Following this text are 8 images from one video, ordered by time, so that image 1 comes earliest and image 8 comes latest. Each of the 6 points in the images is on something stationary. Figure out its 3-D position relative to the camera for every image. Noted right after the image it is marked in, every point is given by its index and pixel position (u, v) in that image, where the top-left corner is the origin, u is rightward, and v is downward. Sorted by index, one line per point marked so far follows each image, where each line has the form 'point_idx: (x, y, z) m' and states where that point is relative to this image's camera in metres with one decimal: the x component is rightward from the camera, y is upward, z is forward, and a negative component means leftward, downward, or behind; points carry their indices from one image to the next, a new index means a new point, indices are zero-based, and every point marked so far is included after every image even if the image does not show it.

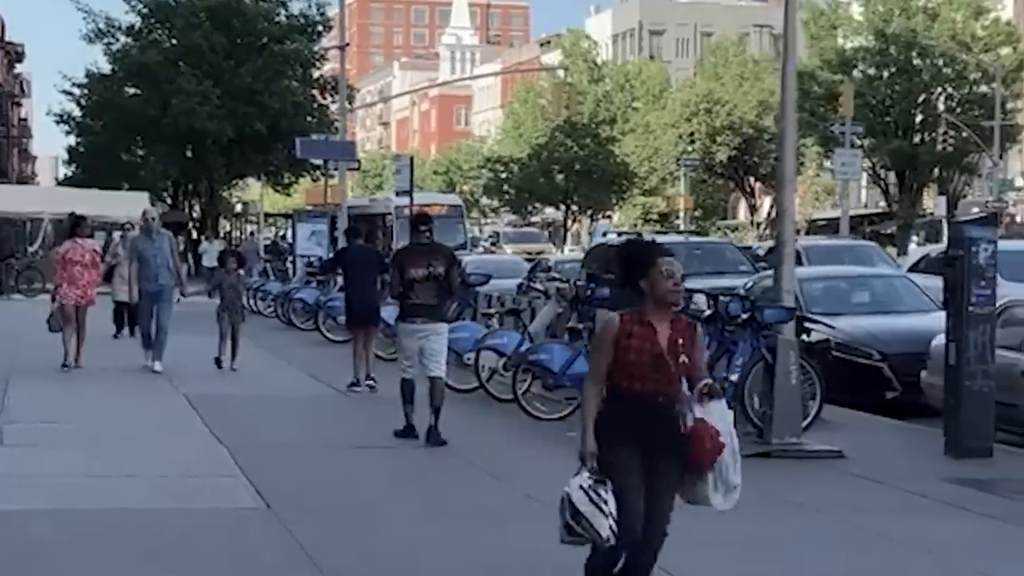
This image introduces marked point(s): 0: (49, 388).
0: (-3.8, -0.9, +14.6) m
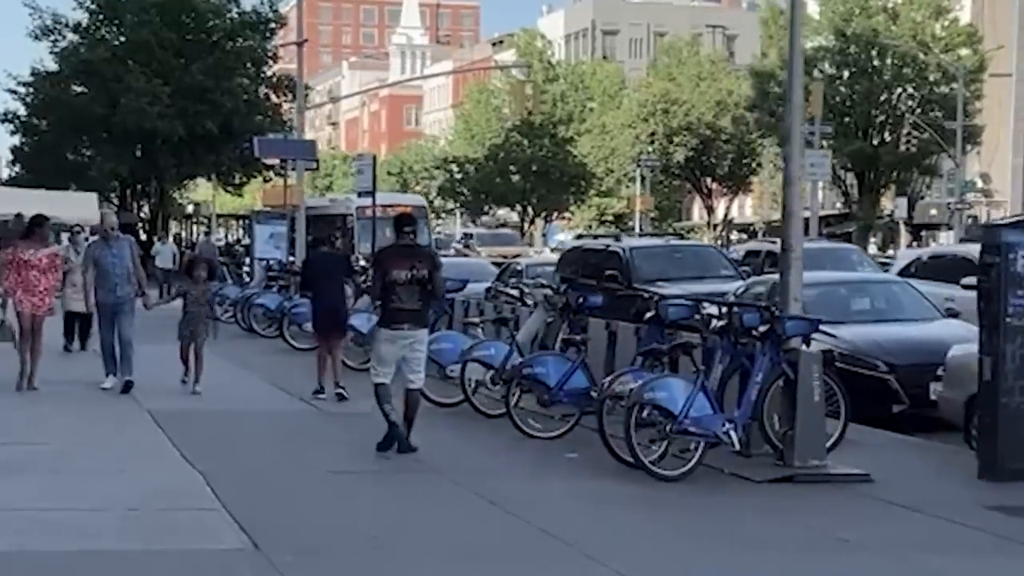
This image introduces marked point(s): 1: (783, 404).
0: (-3.9, -1.0, +13.6) m
1: (+1.7, -0.7, +11.0) m
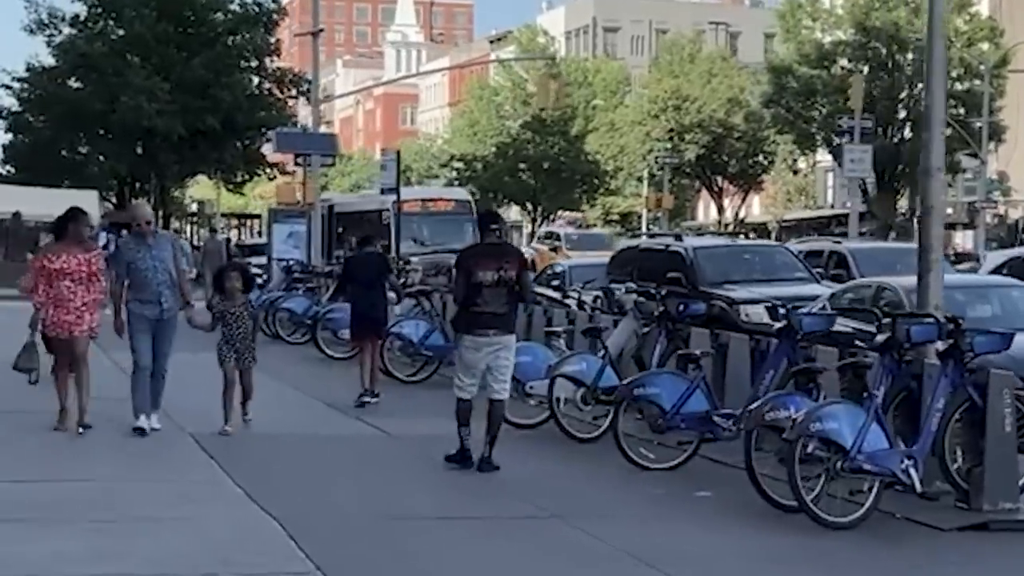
0: (-3.3, -1.0, +11.8) m
1: (+2.4, -0.8, +9.2) m
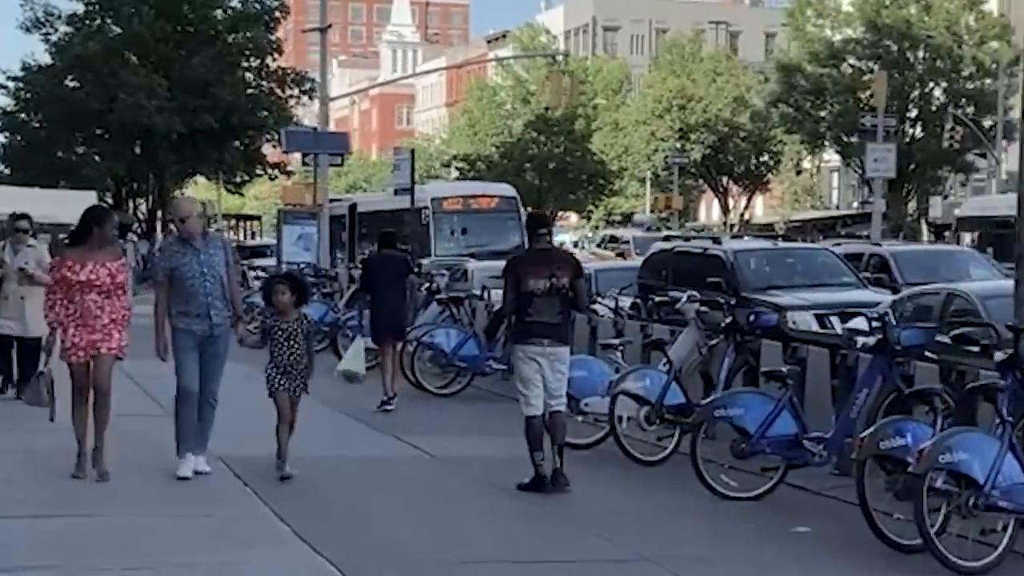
0: (-2.9, -1.1, +10.8) m
1: (+2.8, -0.8, +8.2) m
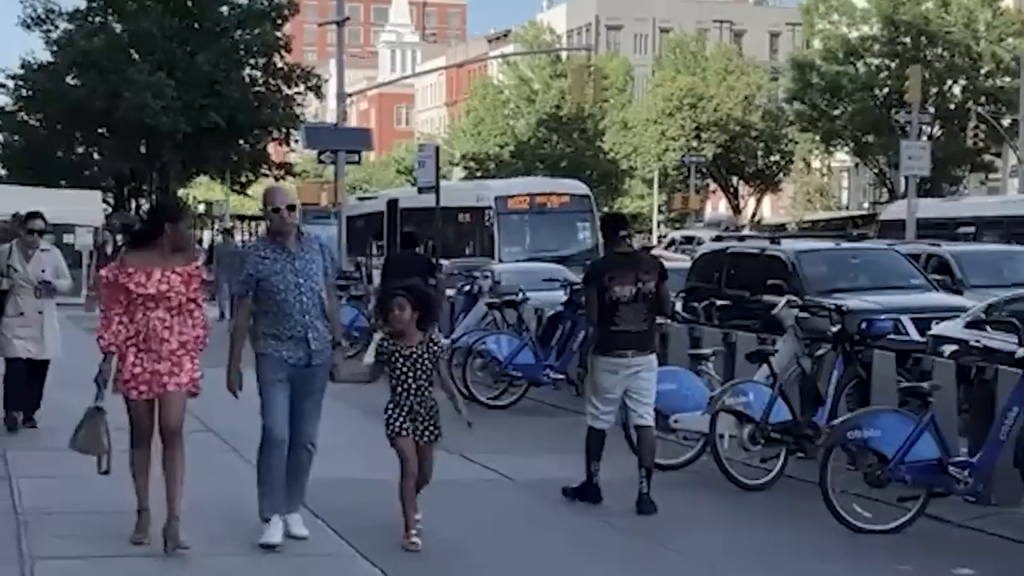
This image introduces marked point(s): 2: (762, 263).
0: (-2.4, -1.1, +9.6) m
1: (+3.3, -0.9, +7.0) m
2: (+2.7, +0.3, +18.6) m
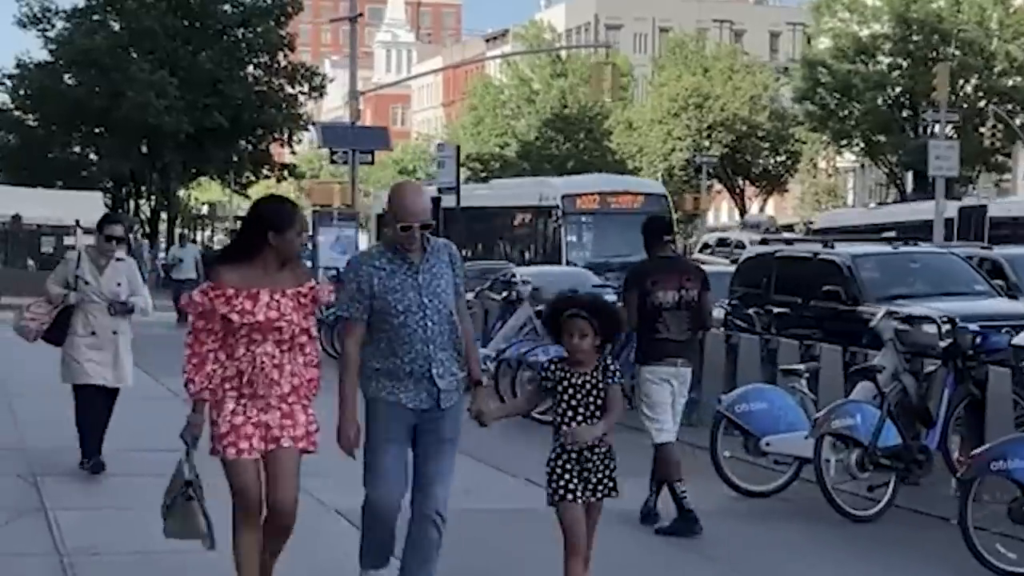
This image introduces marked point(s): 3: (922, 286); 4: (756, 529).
0: (-1.9, -1.2, +8.6) m
1: (+3.8, -0.9, +6.1) m
2: (+3.1, +0.2, +17.6) m
3: (+4.0, 0.0, +17.1) m
4: (+1.4, -1.3, +9.0) m
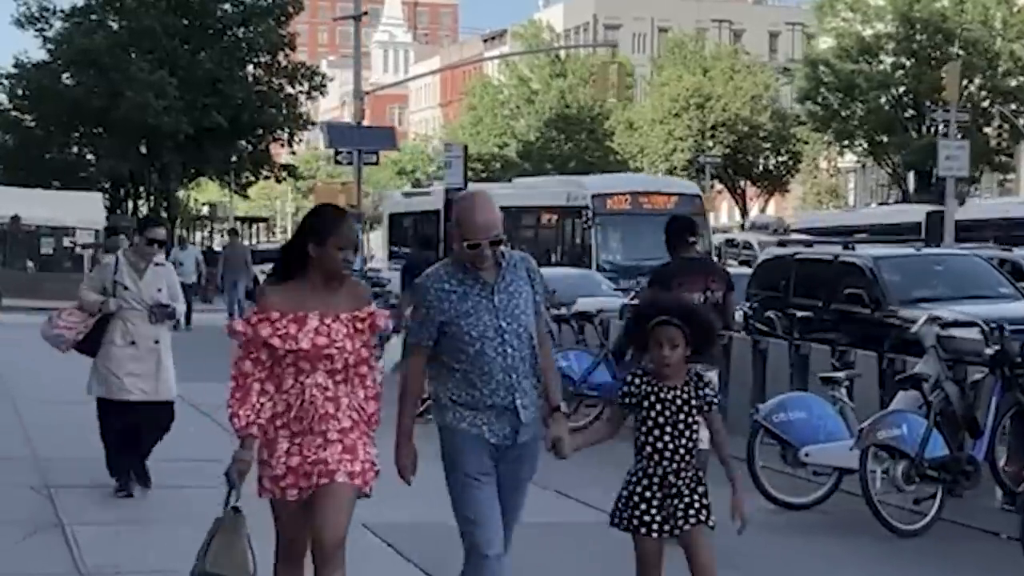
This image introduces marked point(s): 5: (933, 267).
0: (-1.8, -1.2, +8.3) m
1: (+3.9, -0.9, +5.8) m
2: (+3.2, +0.2, +17.3) m
3: (+4.2, 0.0, +16.7) m
4: (+1.6, -1.3, +8.7) m
5: (+4.1, +0.2, +17.0) m
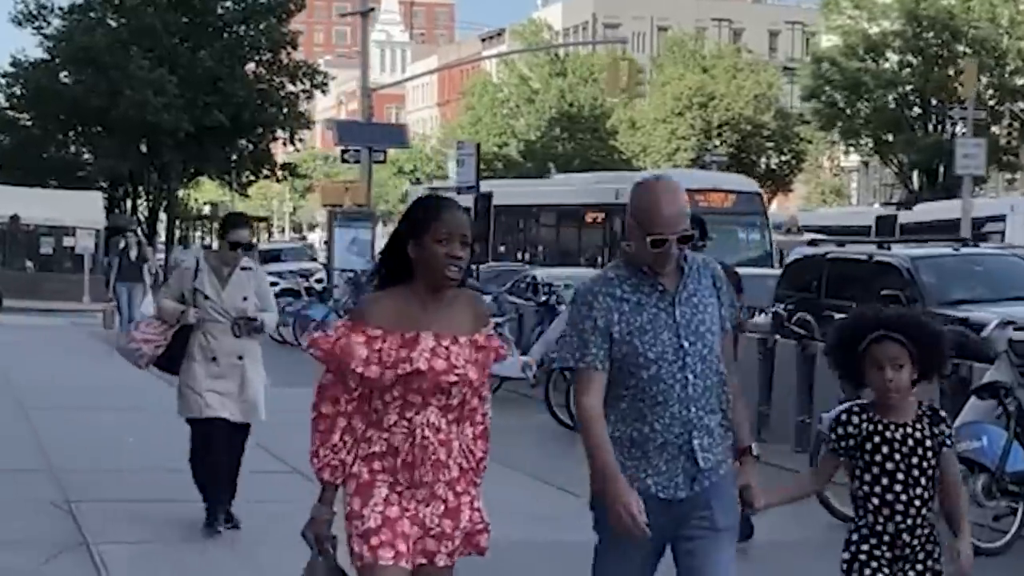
0: (-1.5, -1.2, +7.7) m
1: (+4.2, -1.0, +5.2) m
2: (+3.4, +0.2, +16.7) m
3: (+4.4, 0.0, +16.2) m
4: (+1.9, -1.3, +8.1) m
5: (+4.3, +0.2, +16.5) m
